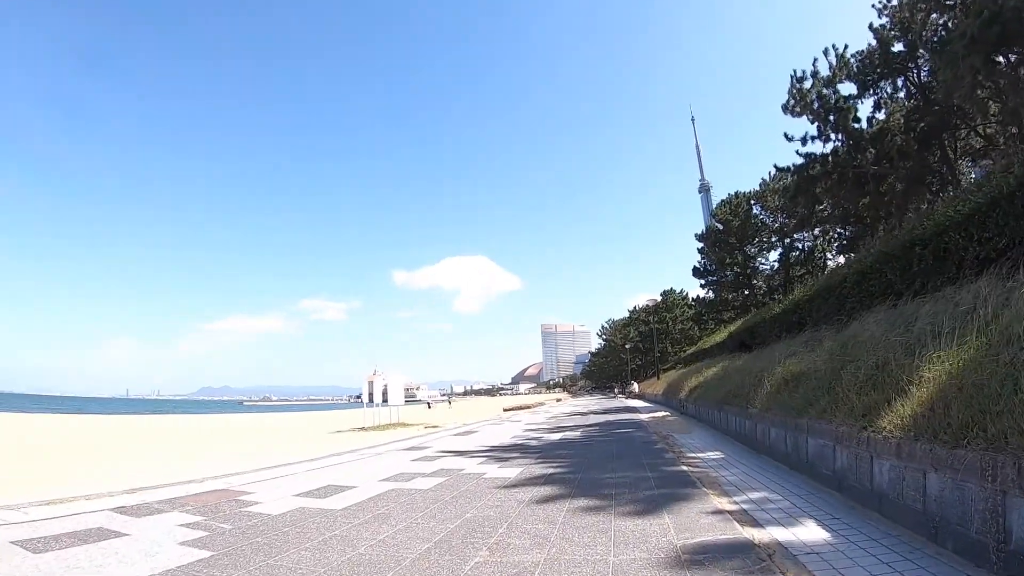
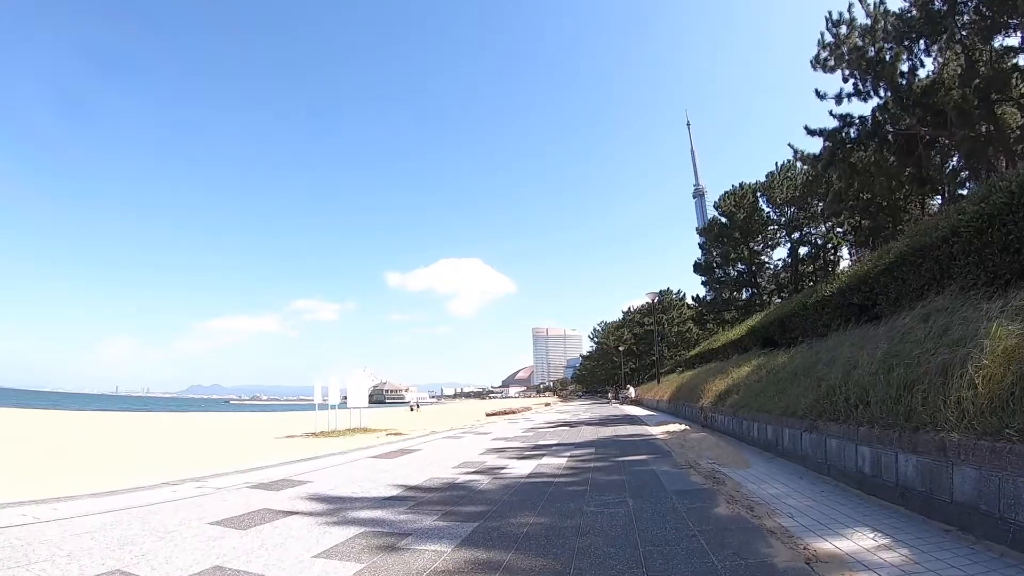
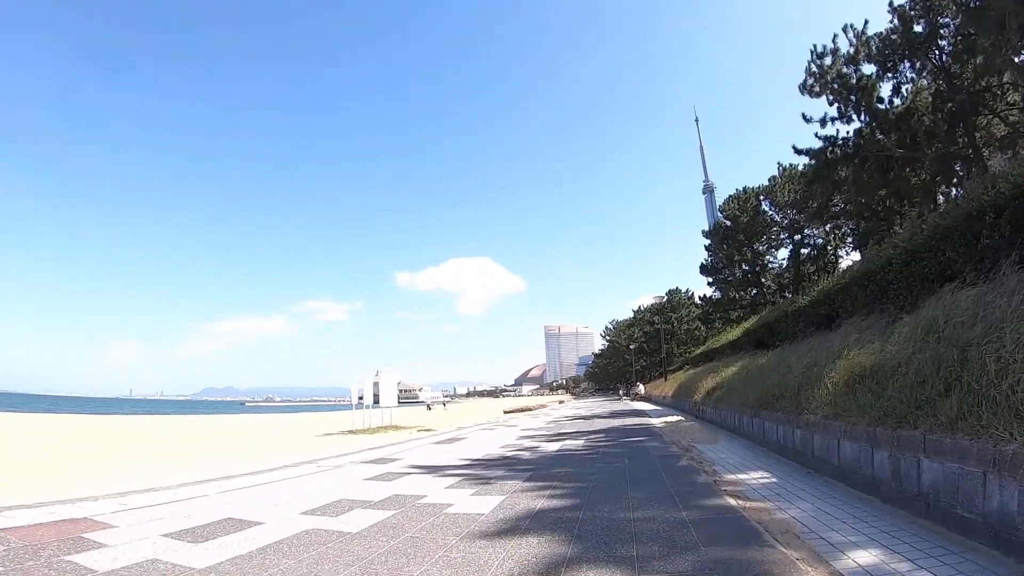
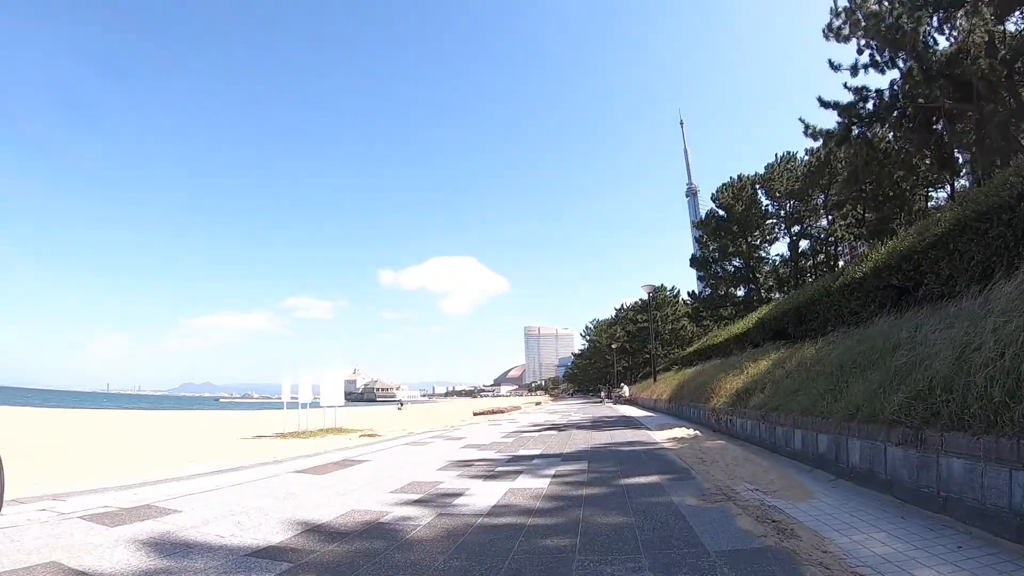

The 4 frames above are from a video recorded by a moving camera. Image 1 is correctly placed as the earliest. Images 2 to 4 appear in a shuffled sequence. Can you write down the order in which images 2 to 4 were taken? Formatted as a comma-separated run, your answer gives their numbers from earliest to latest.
3, 2, 4
